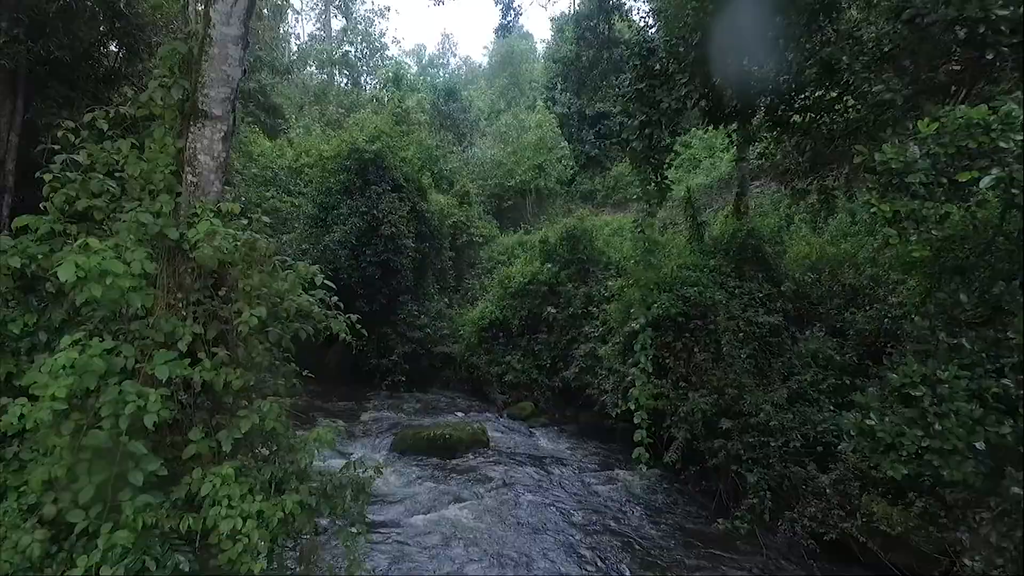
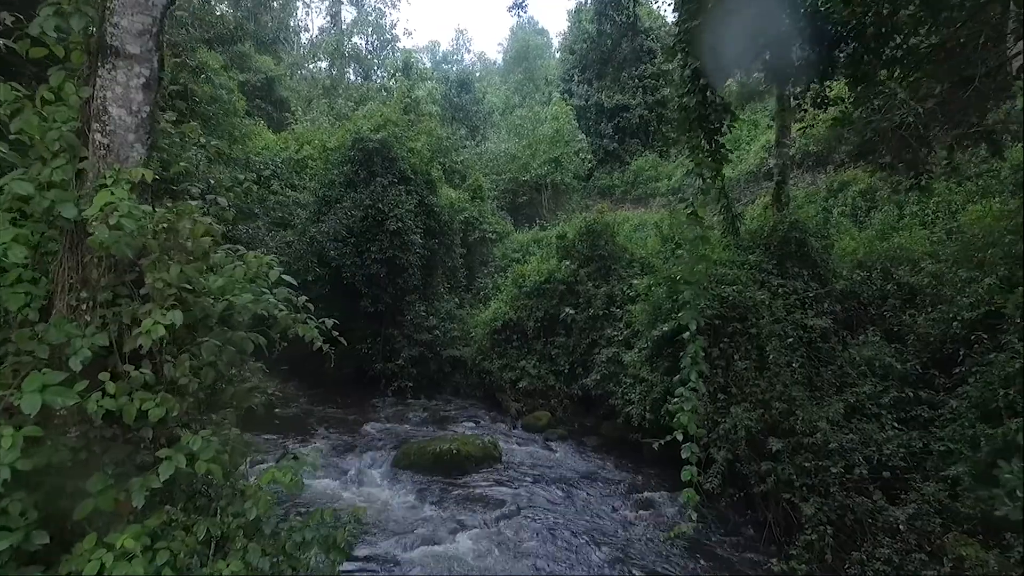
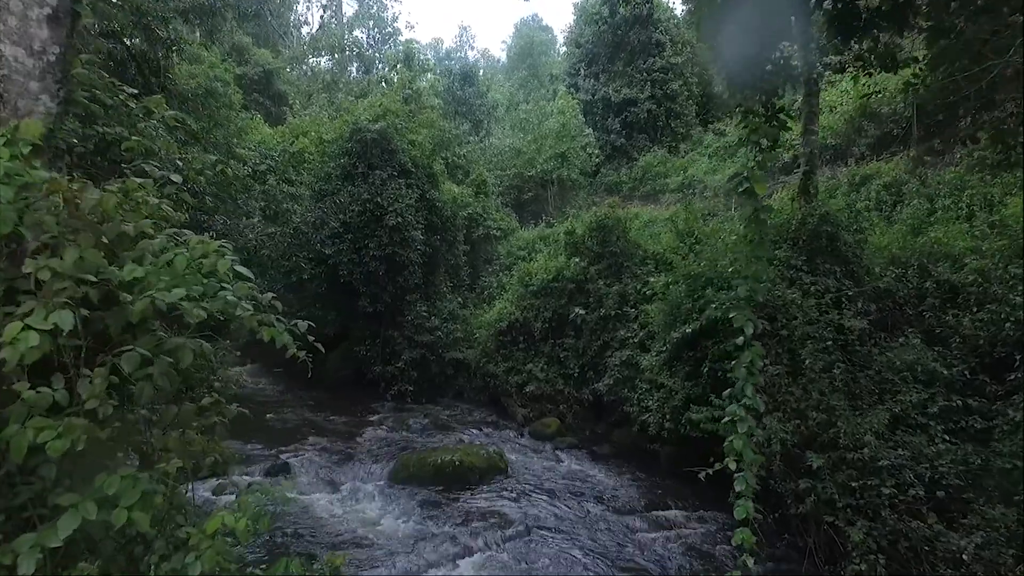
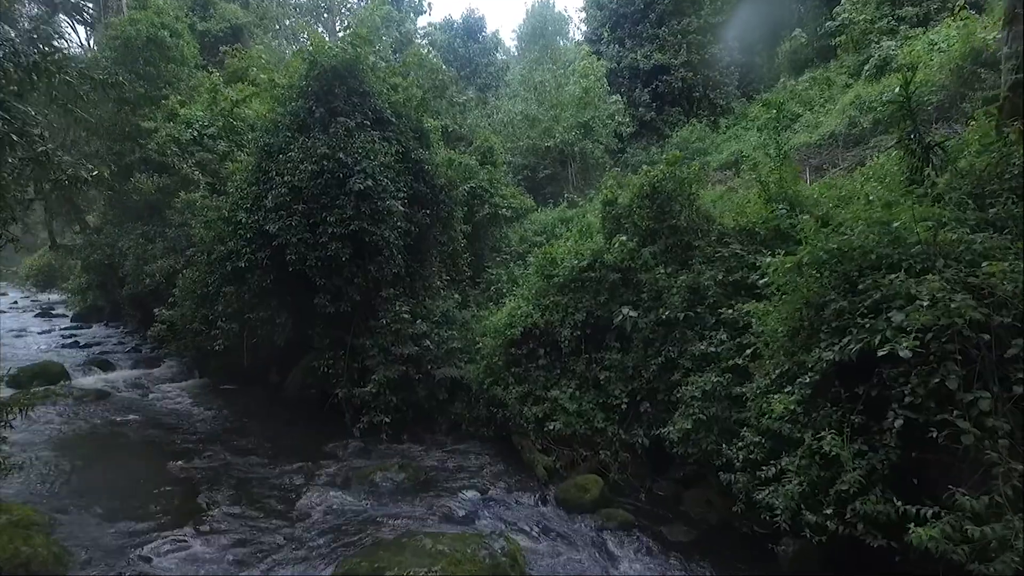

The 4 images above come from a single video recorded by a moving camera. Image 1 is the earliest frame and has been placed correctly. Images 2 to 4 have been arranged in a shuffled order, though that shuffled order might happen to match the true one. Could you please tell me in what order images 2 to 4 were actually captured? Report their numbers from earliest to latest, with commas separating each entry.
2, 3, 4
